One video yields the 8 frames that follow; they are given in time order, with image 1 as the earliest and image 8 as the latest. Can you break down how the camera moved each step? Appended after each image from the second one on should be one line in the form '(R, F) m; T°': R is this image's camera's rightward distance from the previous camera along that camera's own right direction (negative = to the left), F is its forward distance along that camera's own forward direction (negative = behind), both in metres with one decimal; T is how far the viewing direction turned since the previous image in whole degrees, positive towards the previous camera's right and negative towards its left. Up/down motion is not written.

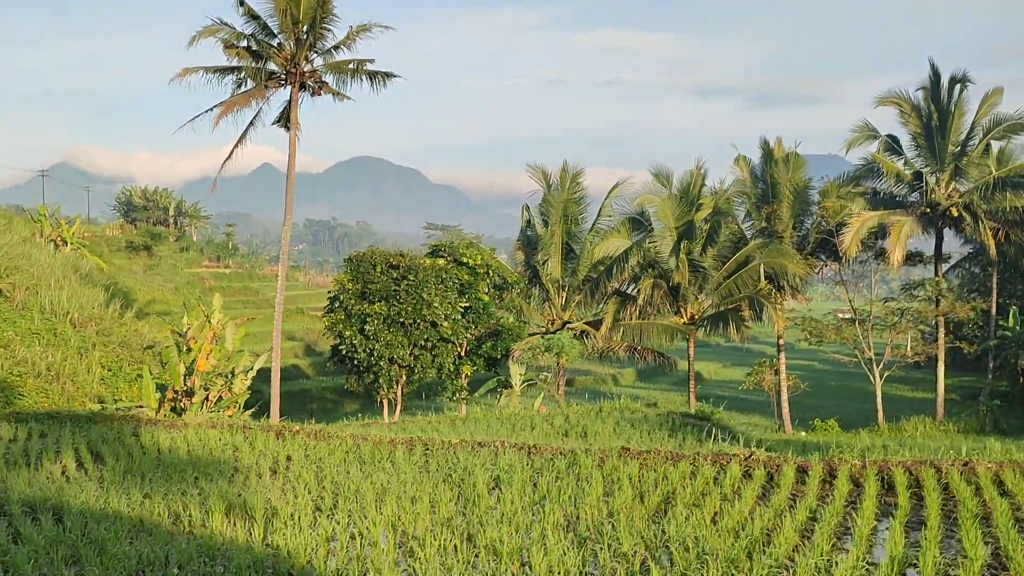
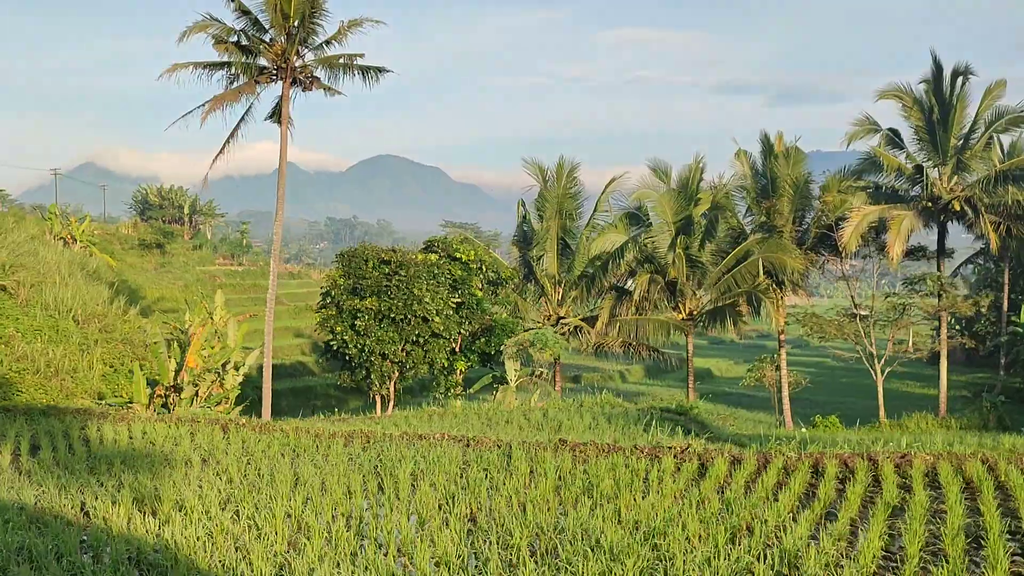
(+0.4, +0.1) m; -1°
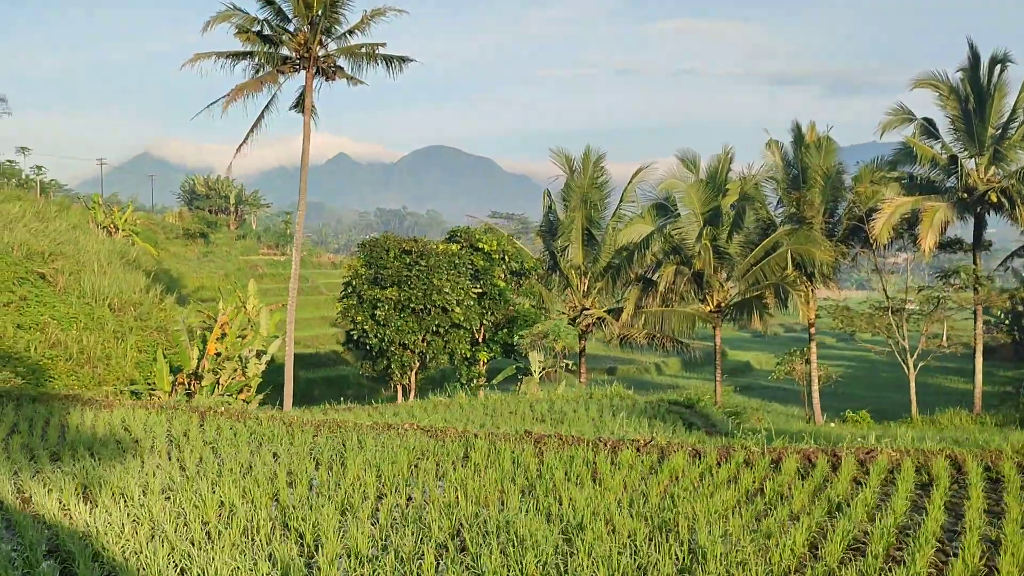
(+0.4, 0.0) m; -3°
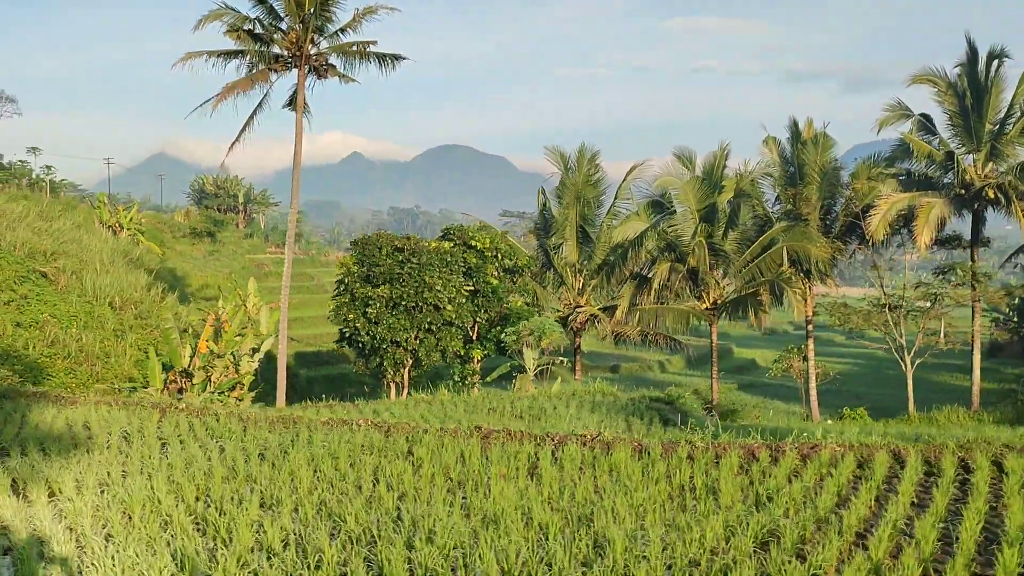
(+0.3, 0.0) m; -1°
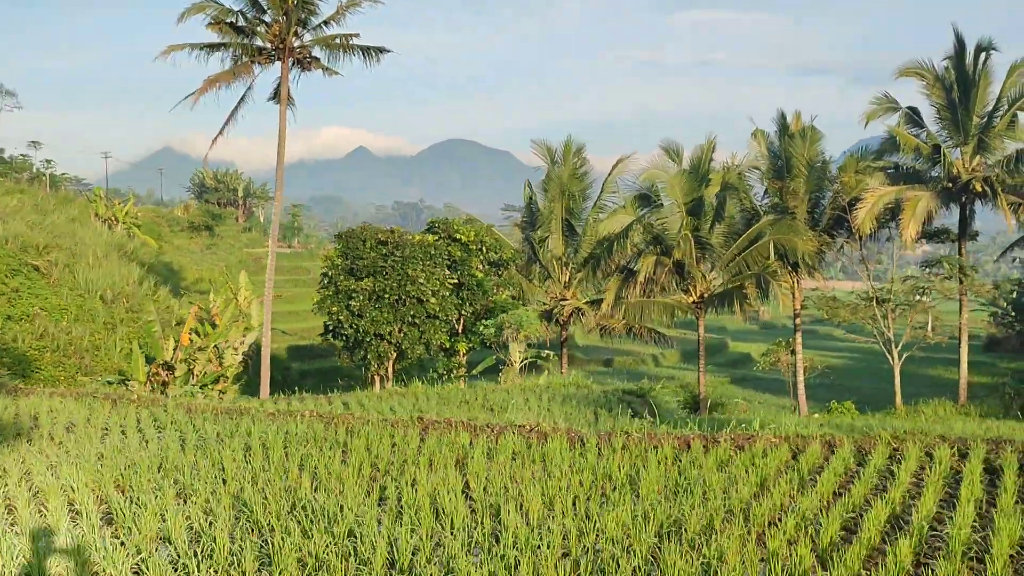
(+0.3, 0.0) m; 0°
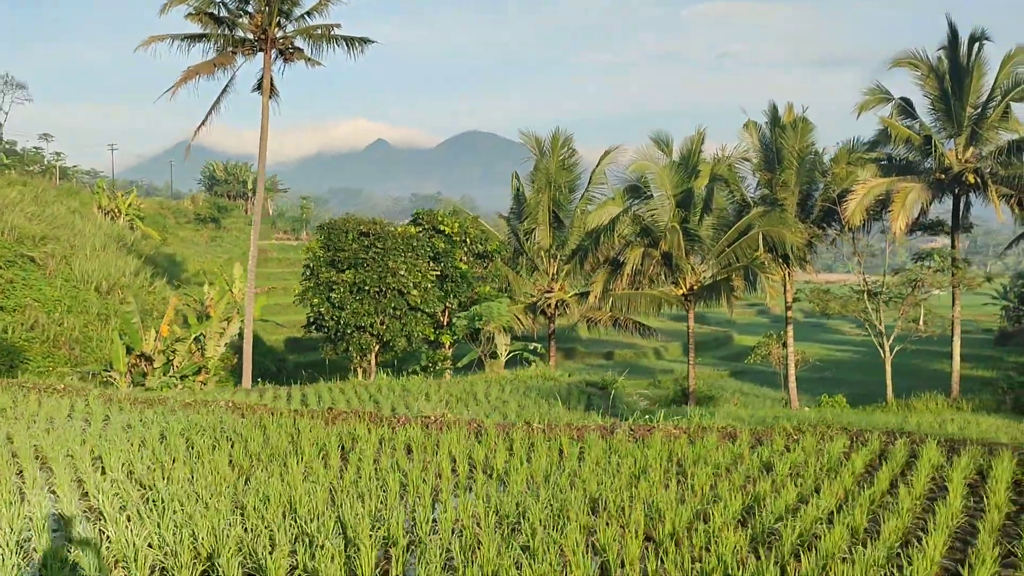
(+0.5, +0.1) m; -1°
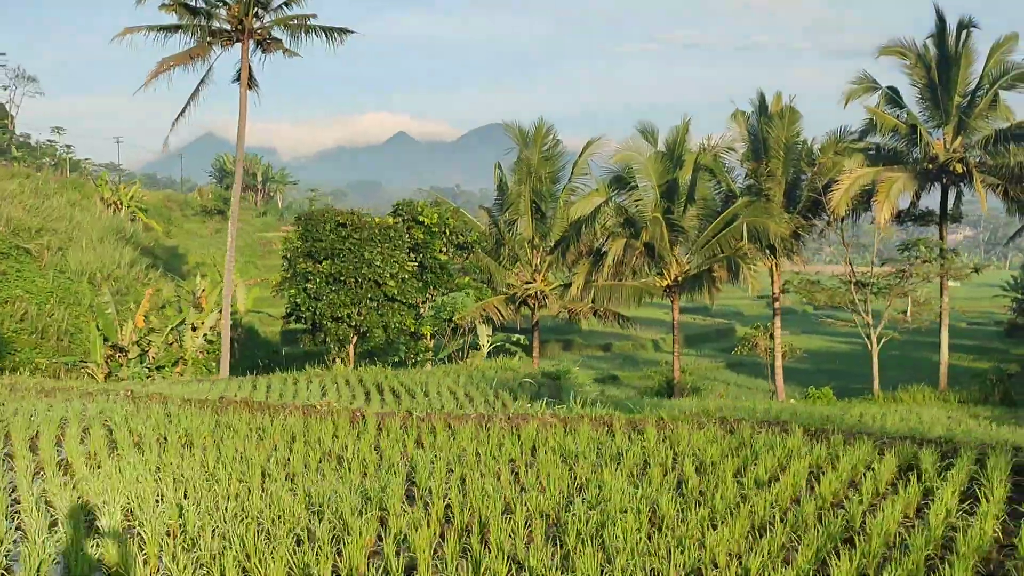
(+0.6, 0.0) m; -1°
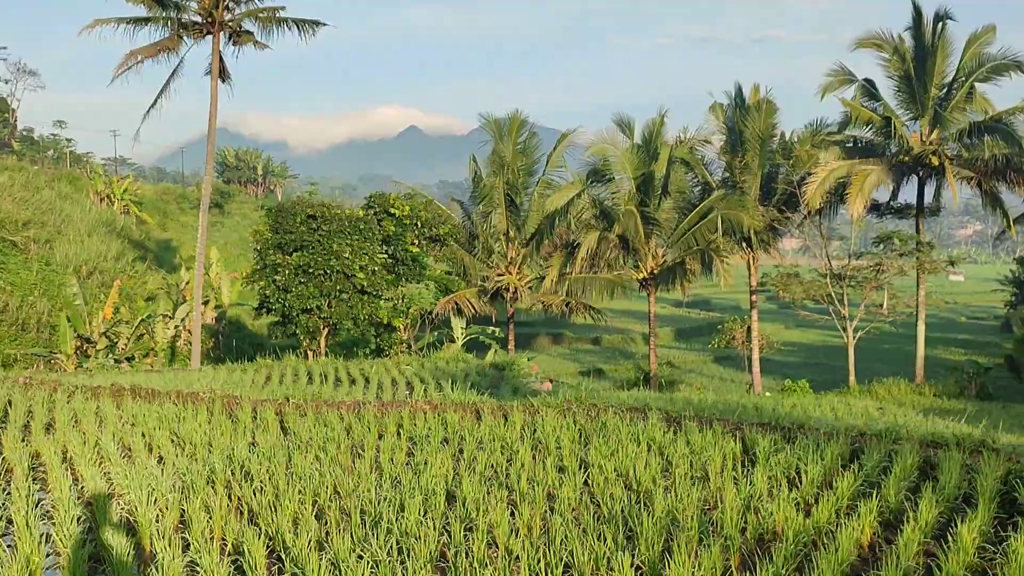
(+0.6, 0.0) m; 0°
